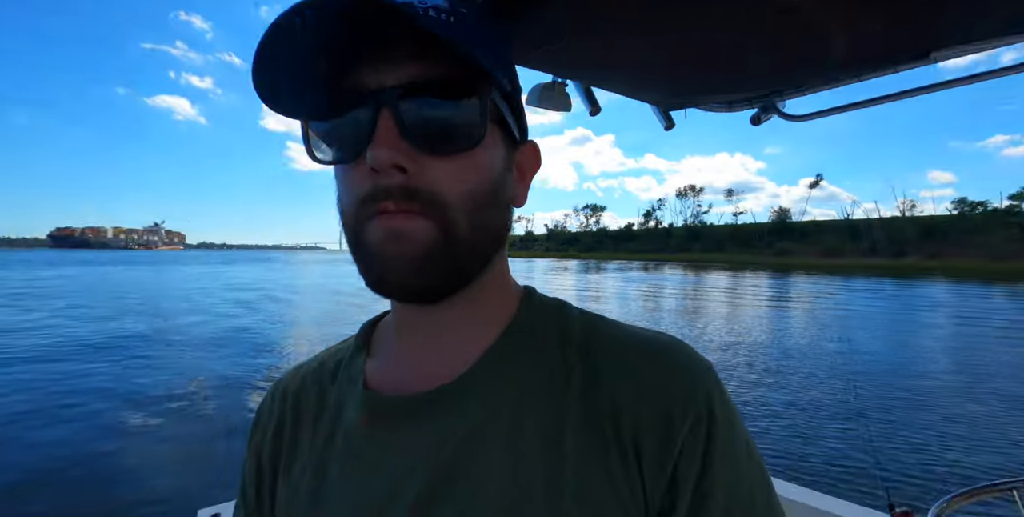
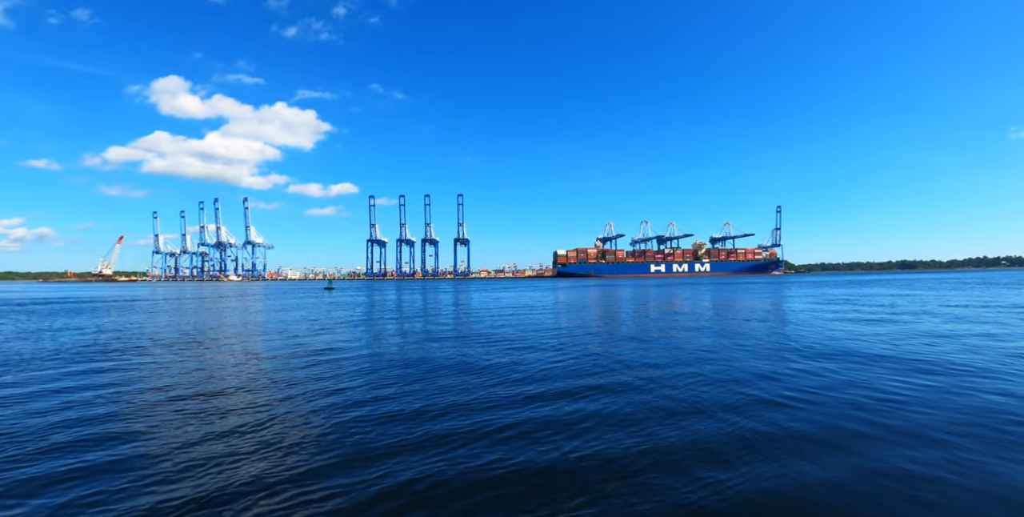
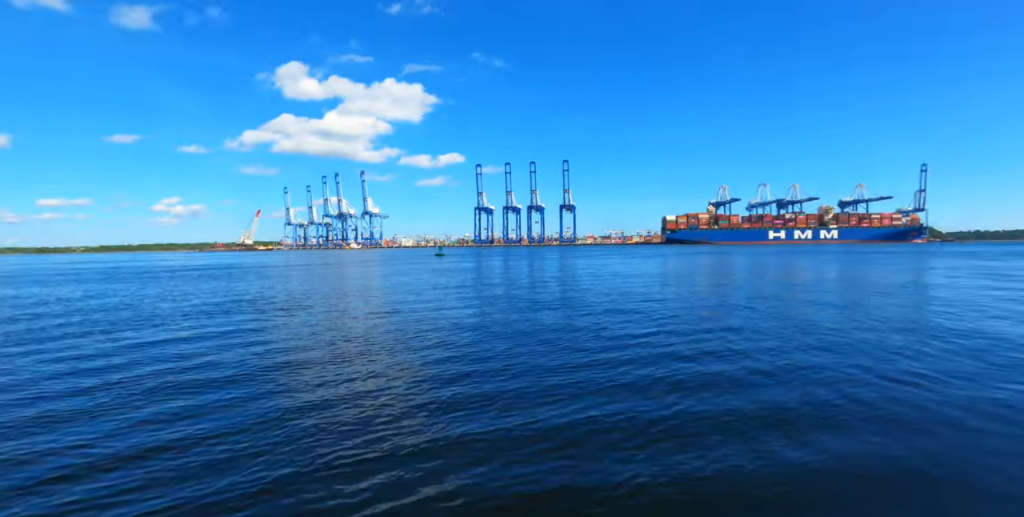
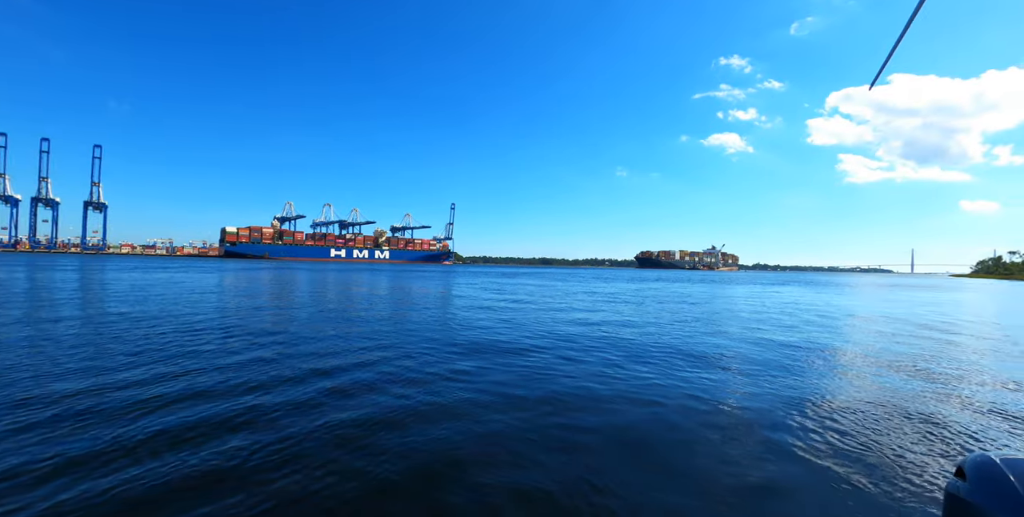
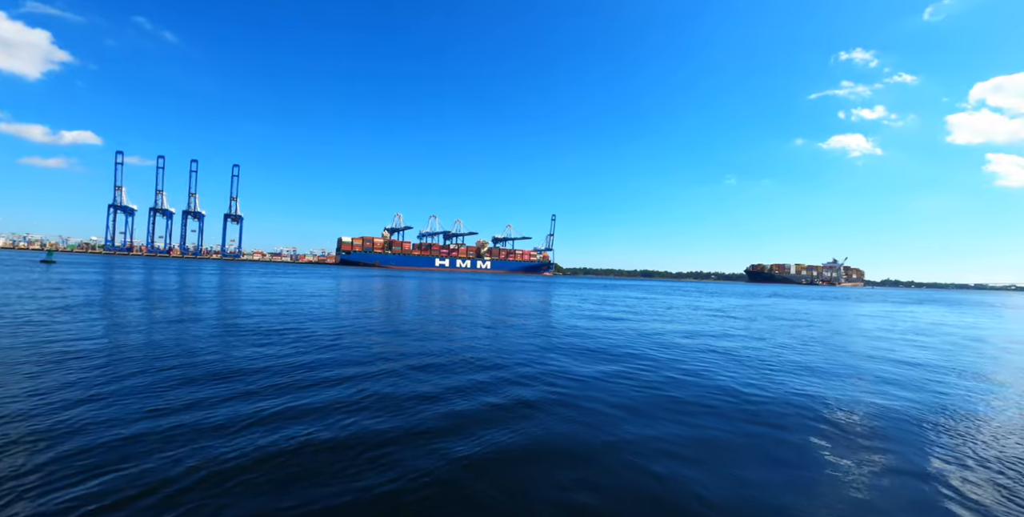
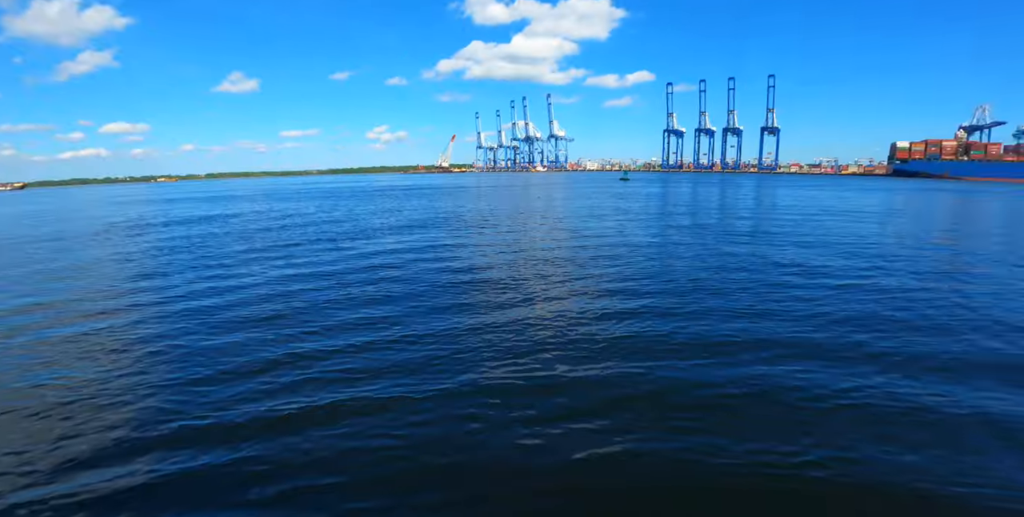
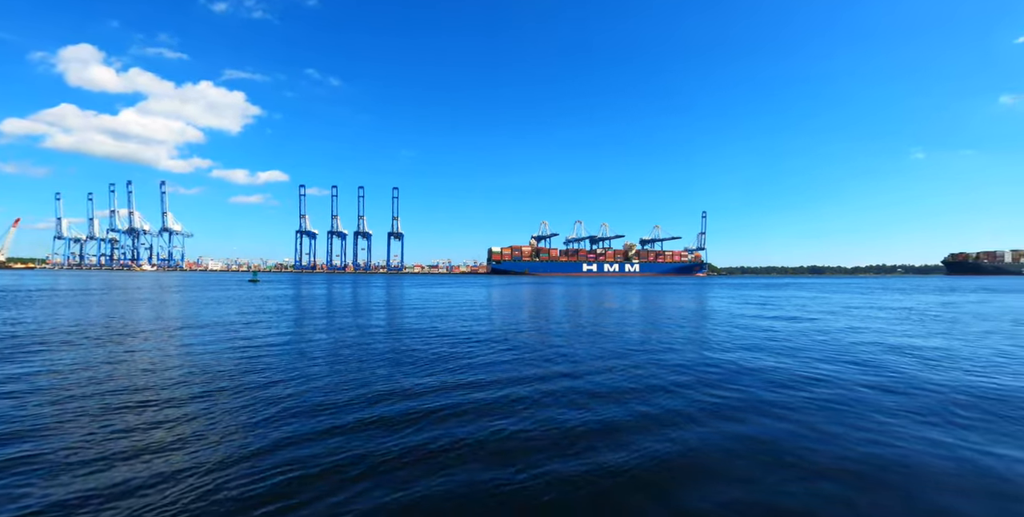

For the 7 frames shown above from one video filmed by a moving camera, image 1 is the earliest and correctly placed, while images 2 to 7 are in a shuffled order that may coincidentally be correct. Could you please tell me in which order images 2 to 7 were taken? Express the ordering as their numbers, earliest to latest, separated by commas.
6, 3, 2, 7, 5, 4
